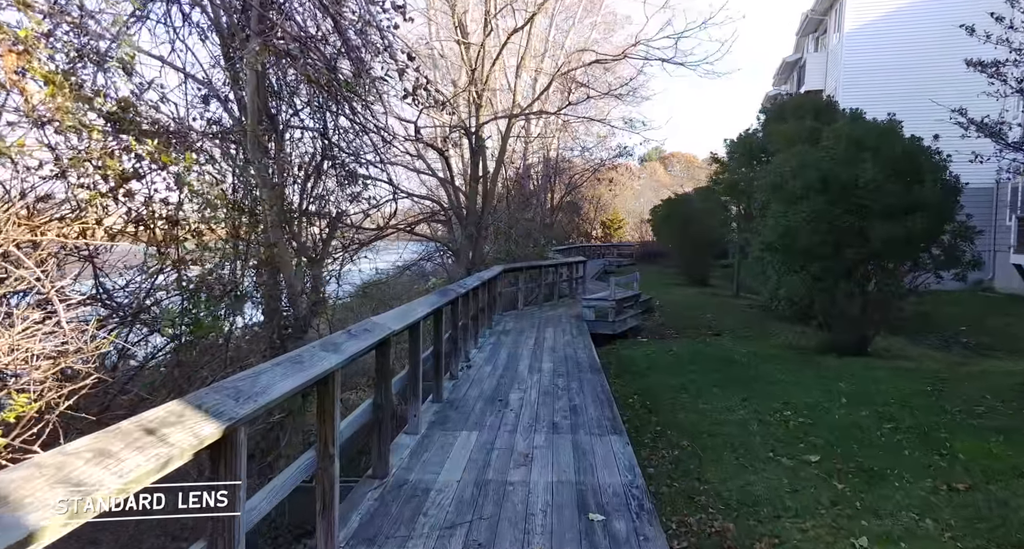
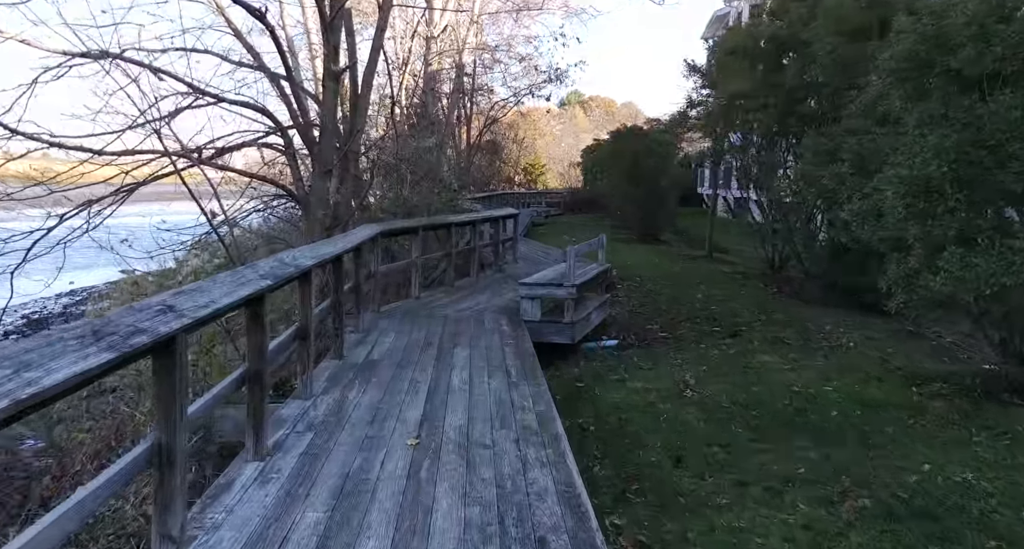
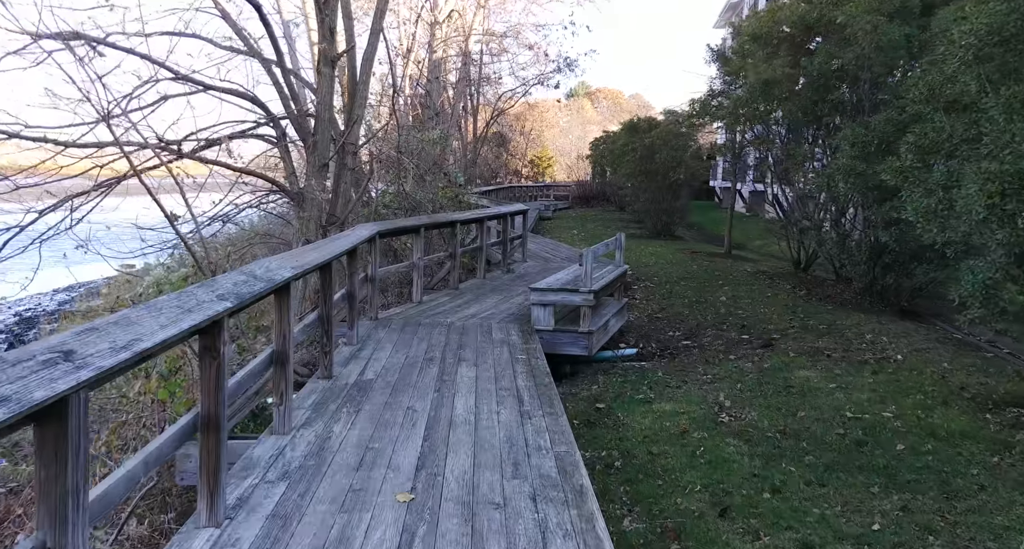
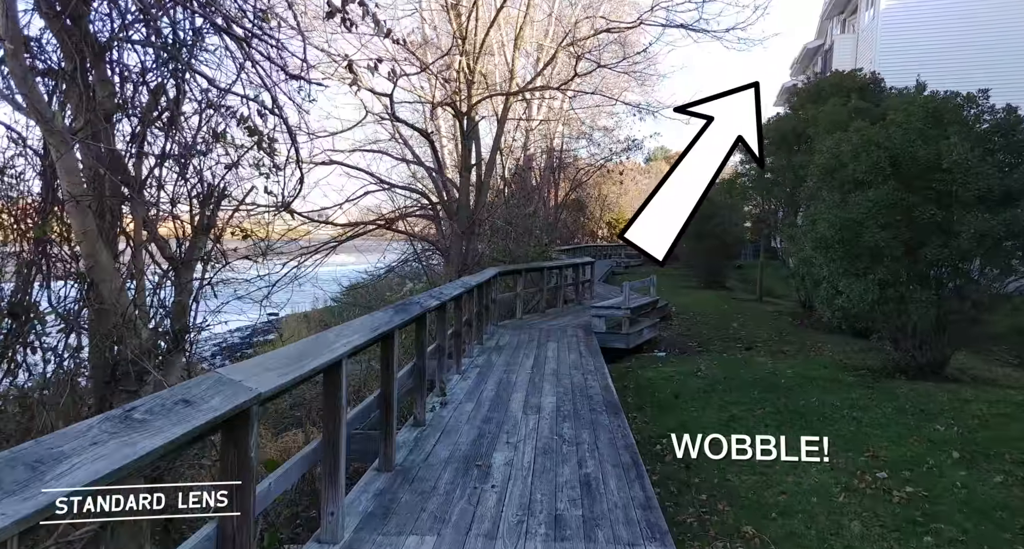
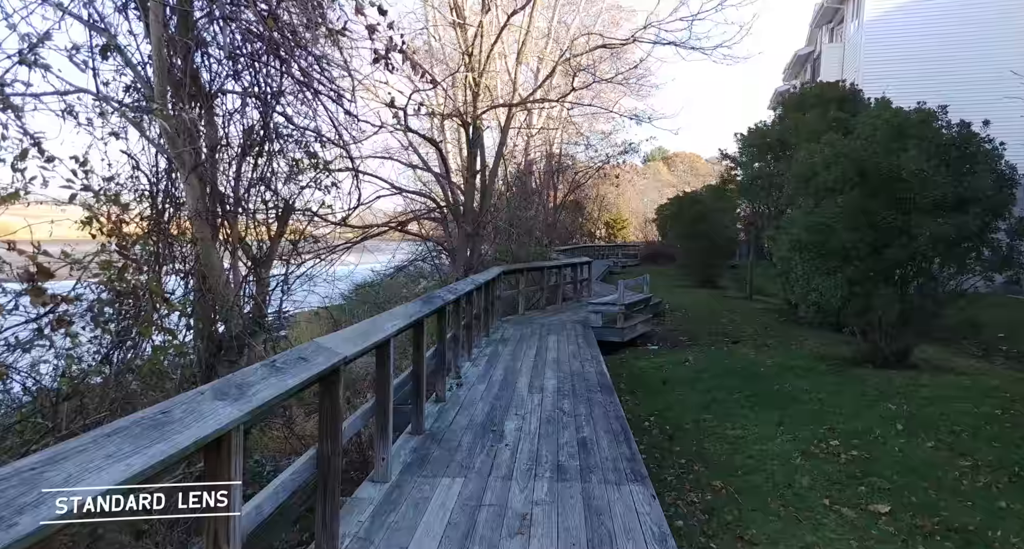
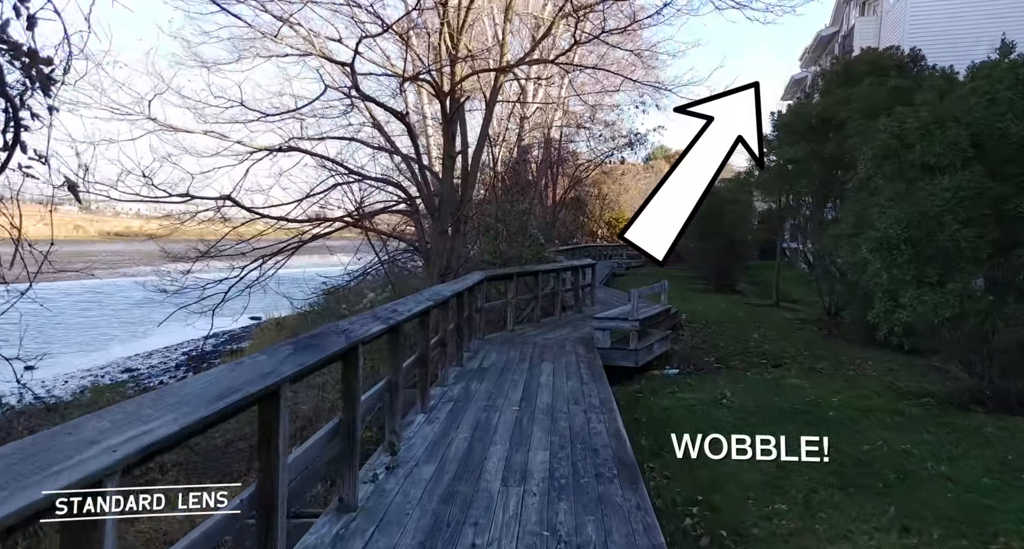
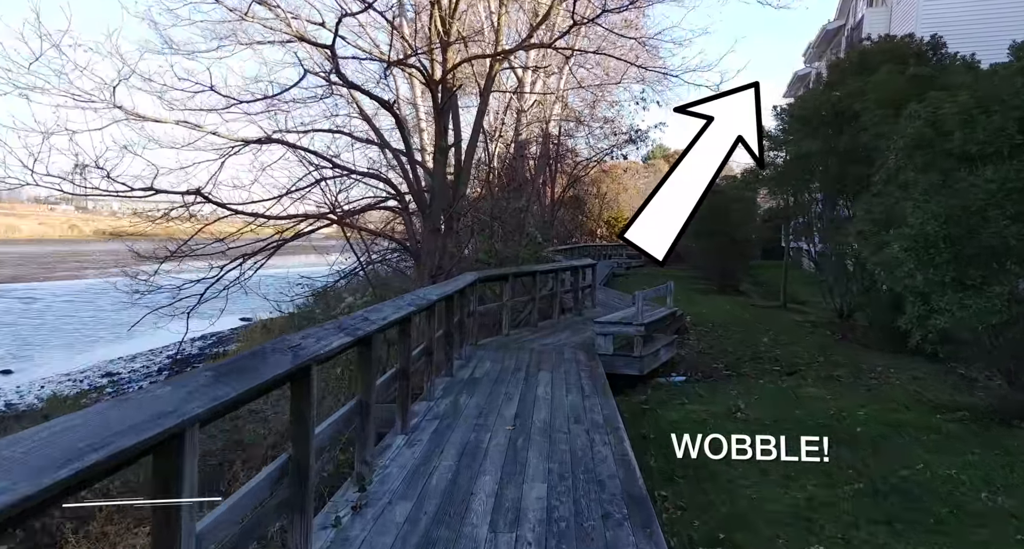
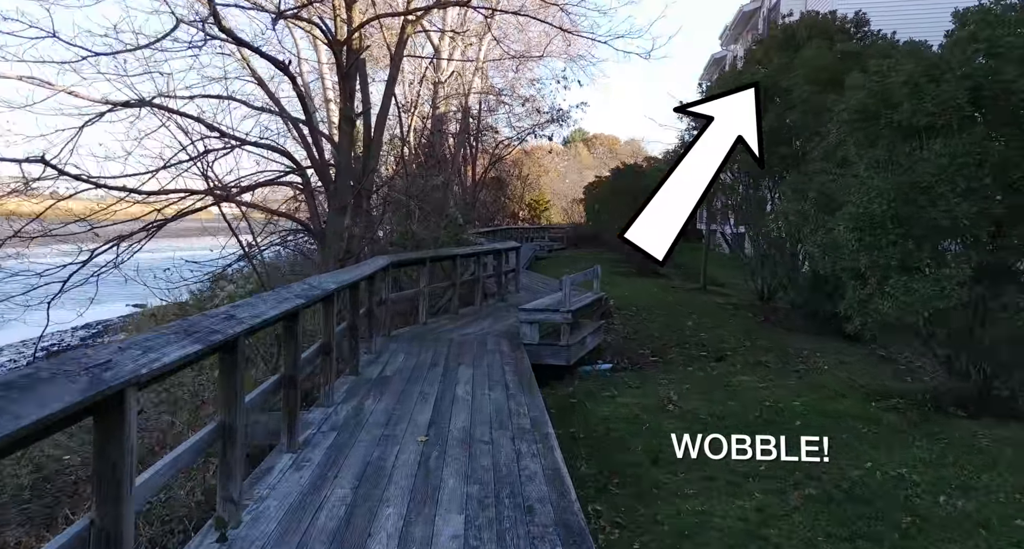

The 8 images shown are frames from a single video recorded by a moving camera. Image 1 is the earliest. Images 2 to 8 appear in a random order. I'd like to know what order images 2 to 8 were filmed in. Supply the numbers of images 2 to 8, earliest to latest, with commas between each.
5, 4, 6, 7, 8, 2, 3
